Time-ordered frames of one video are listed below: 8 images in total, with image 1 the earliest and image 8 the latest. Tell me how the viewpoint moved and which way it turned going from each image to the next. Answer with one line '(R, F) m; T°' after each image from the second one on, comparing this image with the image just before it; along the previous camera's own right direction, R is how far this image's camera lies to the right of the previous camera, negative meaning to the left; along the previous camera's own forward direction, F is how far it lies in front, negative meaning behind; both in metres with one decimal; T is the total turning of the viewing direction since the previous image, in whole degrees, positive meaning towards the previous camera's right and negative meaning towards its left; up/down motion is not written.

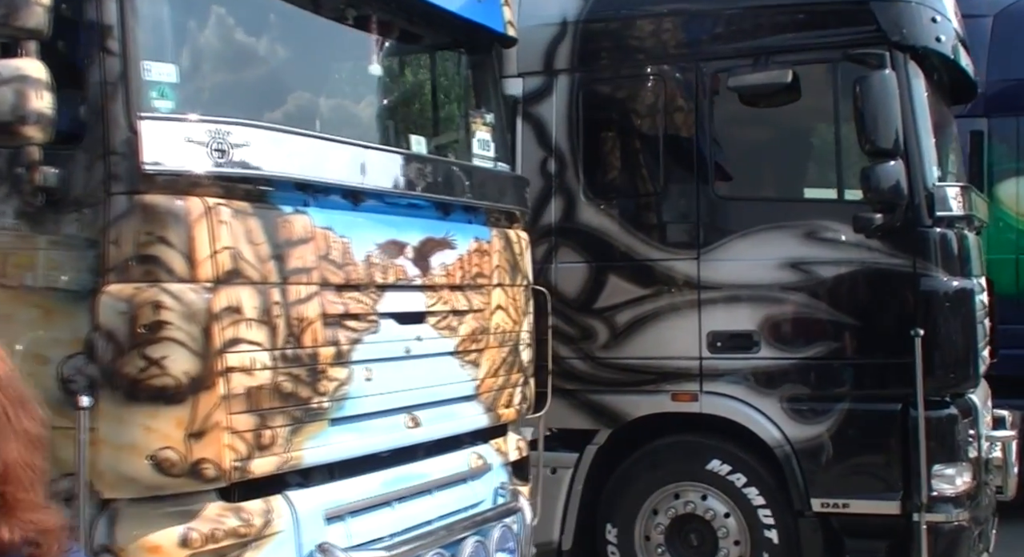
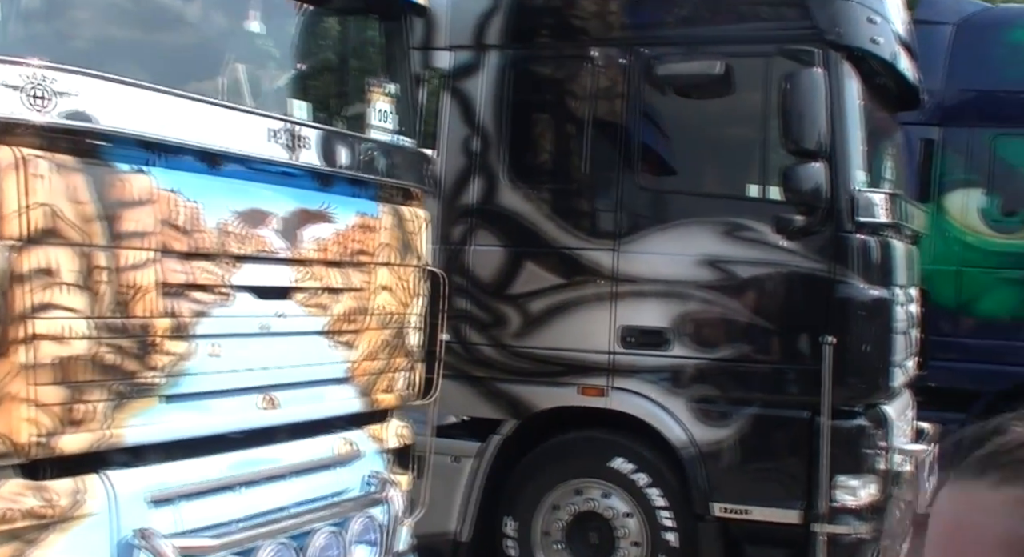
(+0.3, +0.2) m; +1°
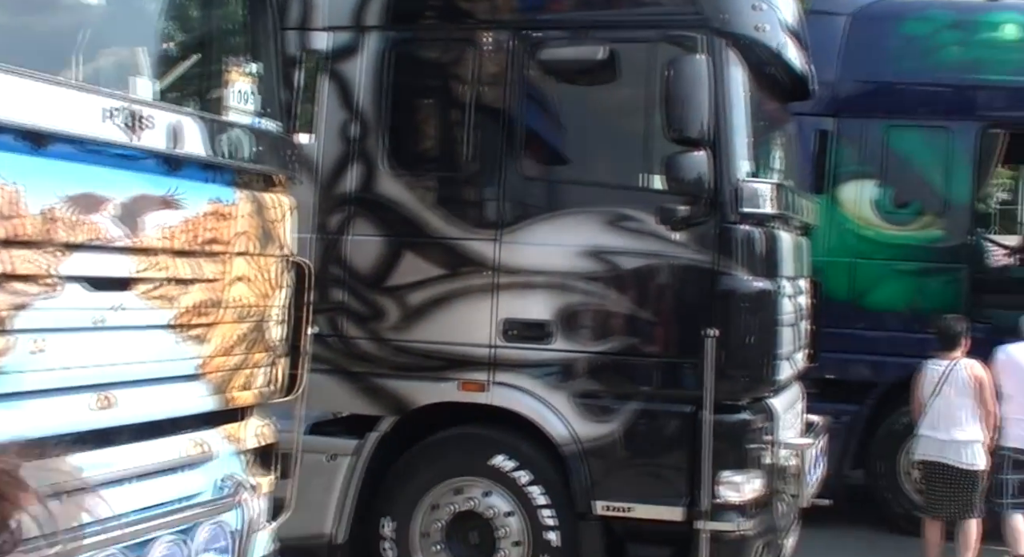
(+0.1, +0.2) m; +4°
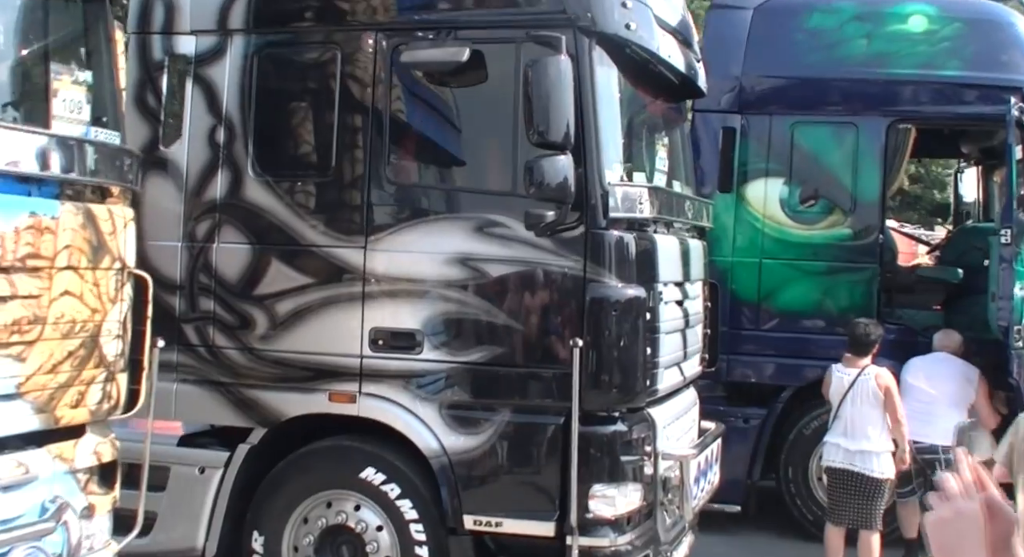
(+0.4, +0.1) m; +2°
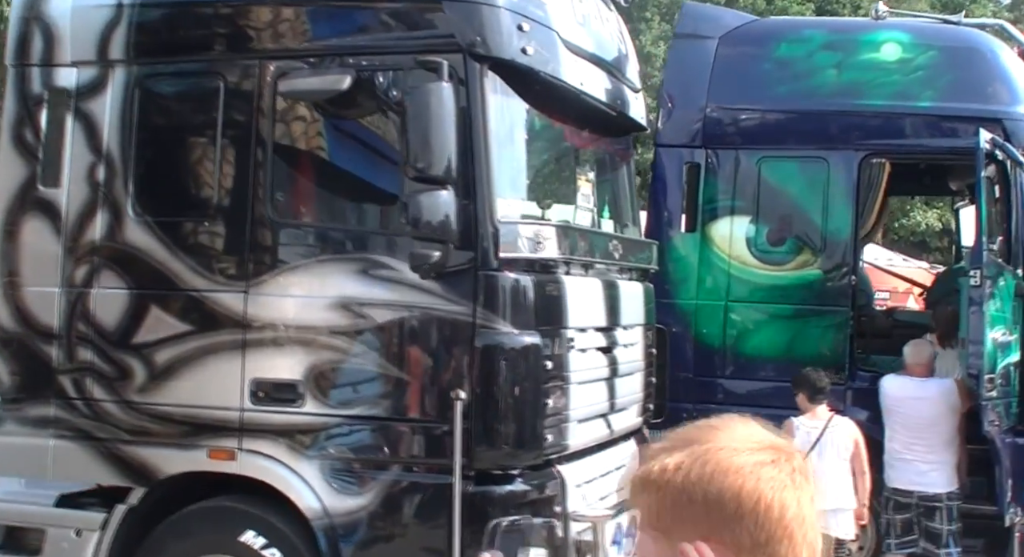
(+0.6, +0.5) m; -1°
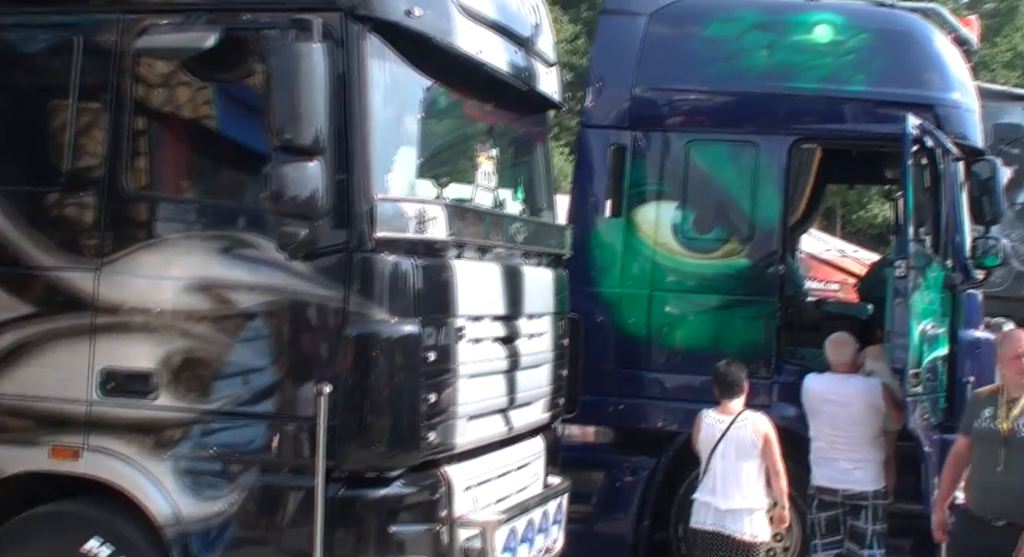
(+0.3, +0.5) m; +2°
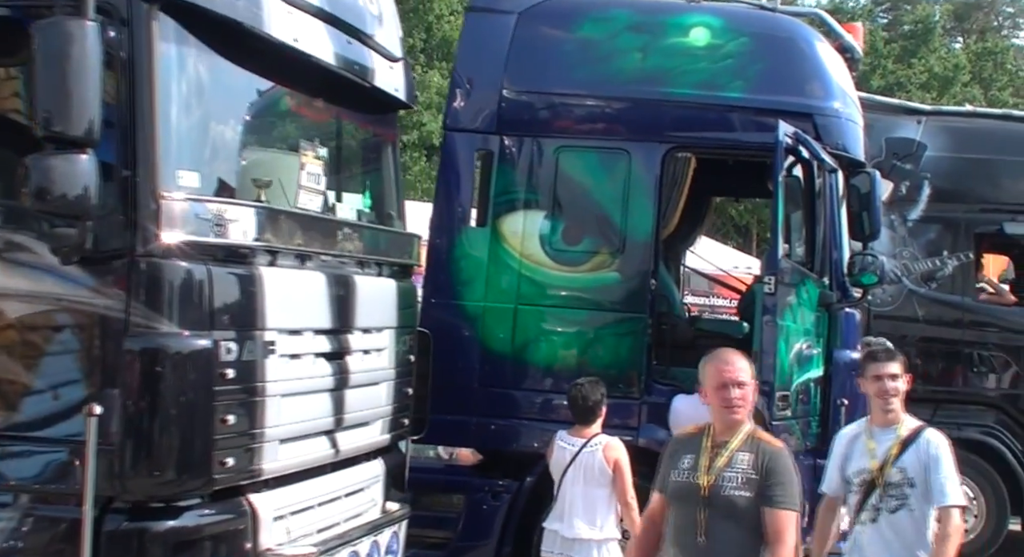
(+0.3, +0.4) m; +4°
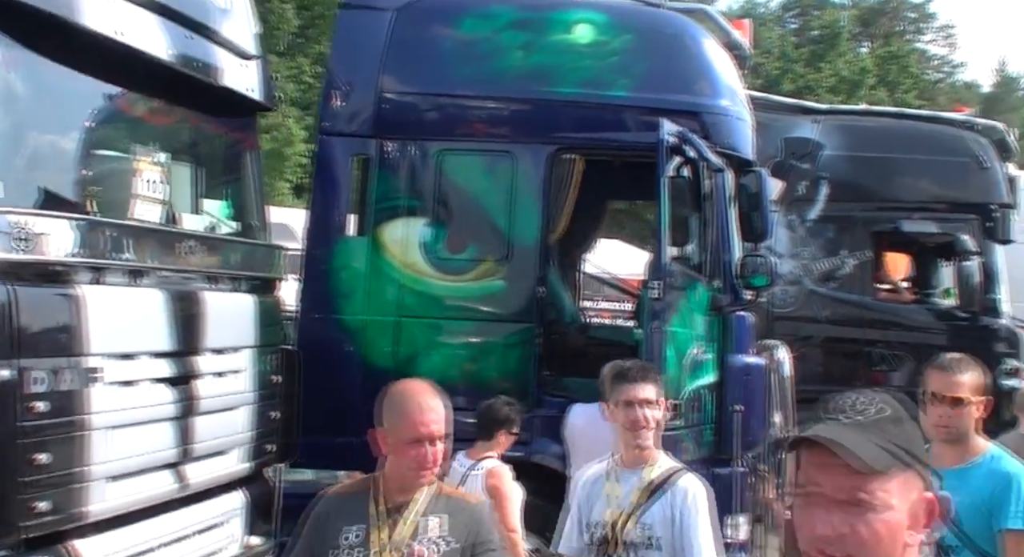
(+0.2, +0.4) m; +3°
